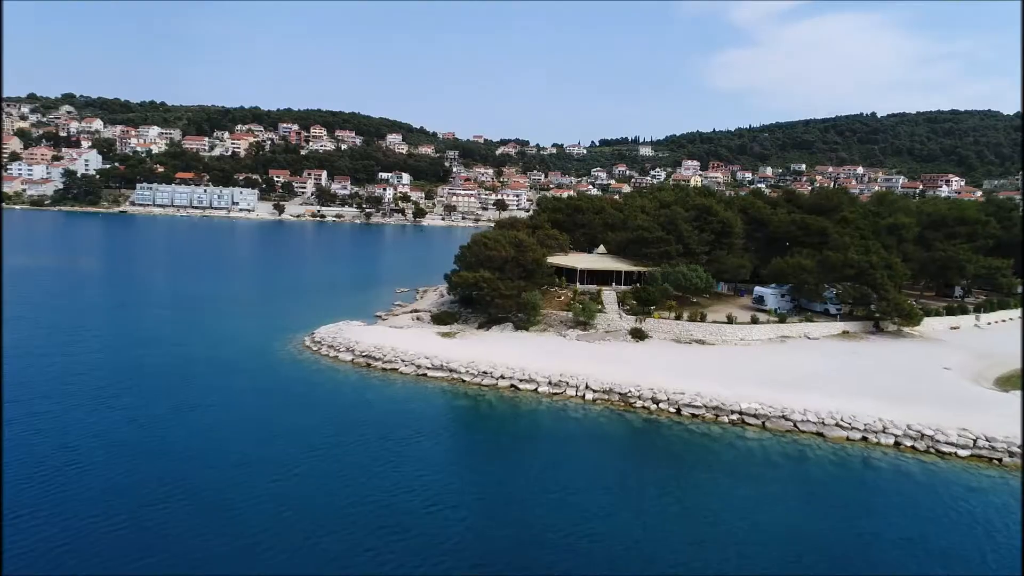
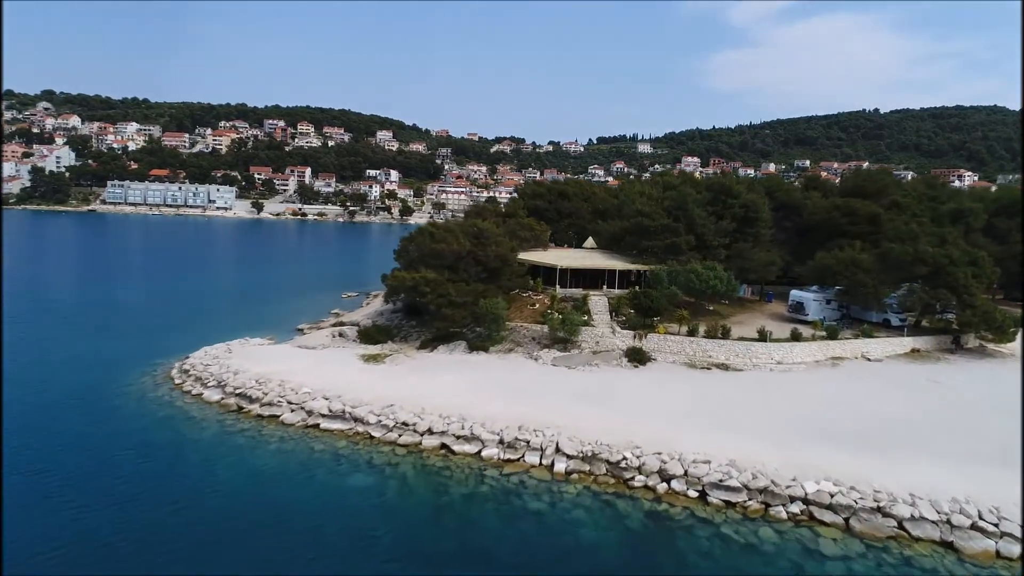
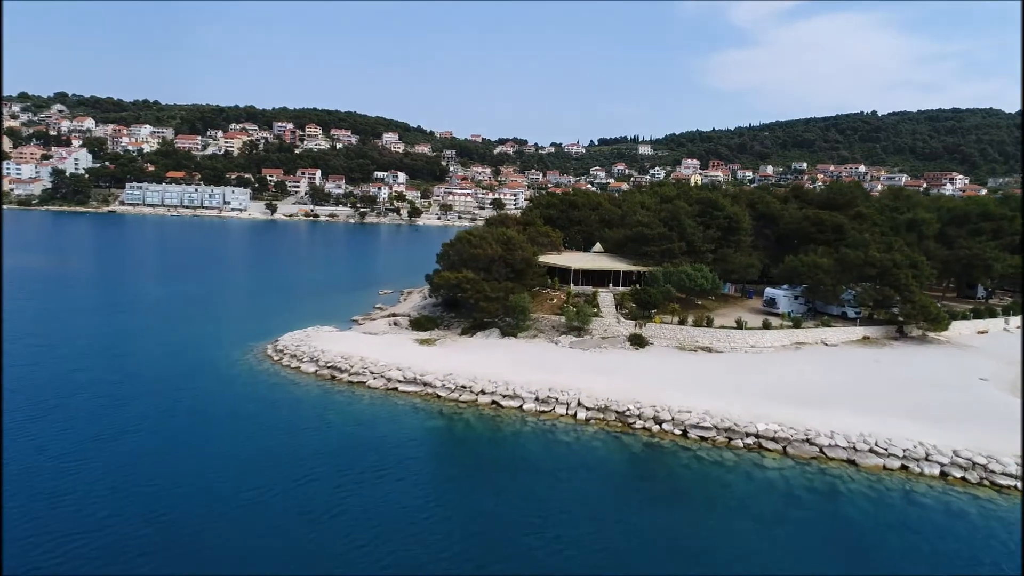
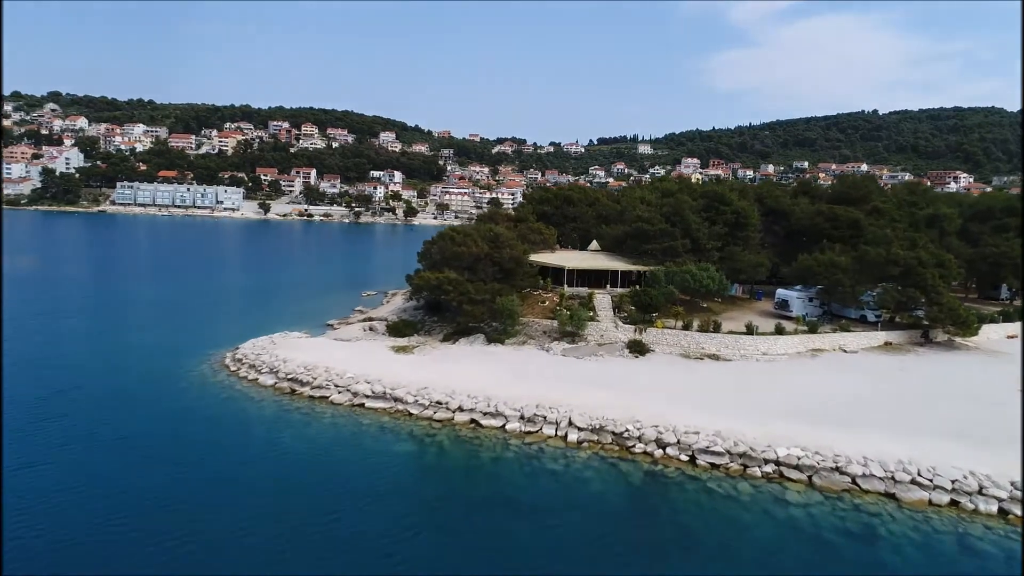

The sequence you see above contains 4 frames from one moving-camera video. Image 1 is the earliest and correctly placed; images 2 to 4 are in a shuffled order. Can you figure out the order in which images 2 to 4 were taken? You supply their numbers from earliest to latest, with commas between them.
3, 4, 2
